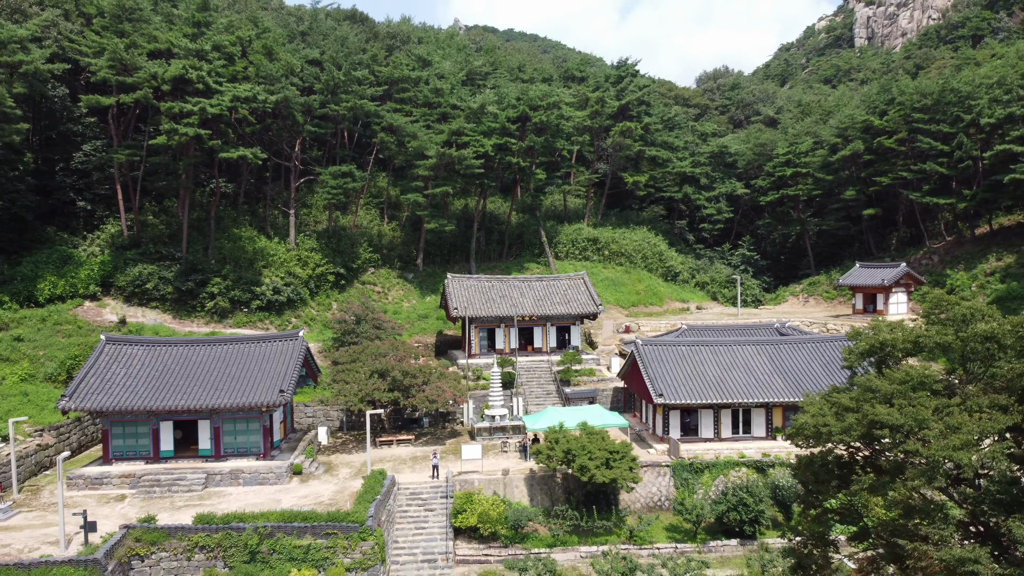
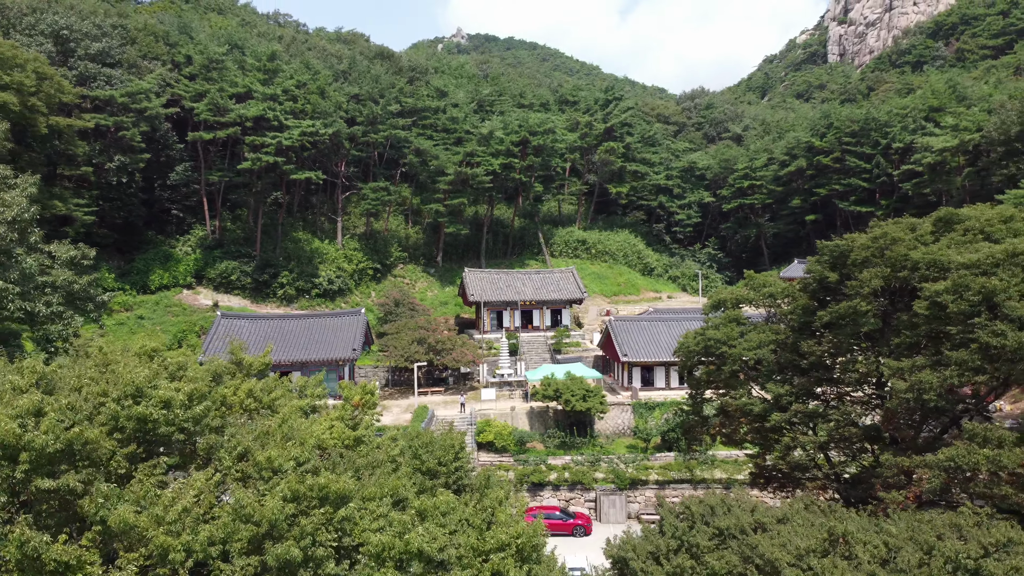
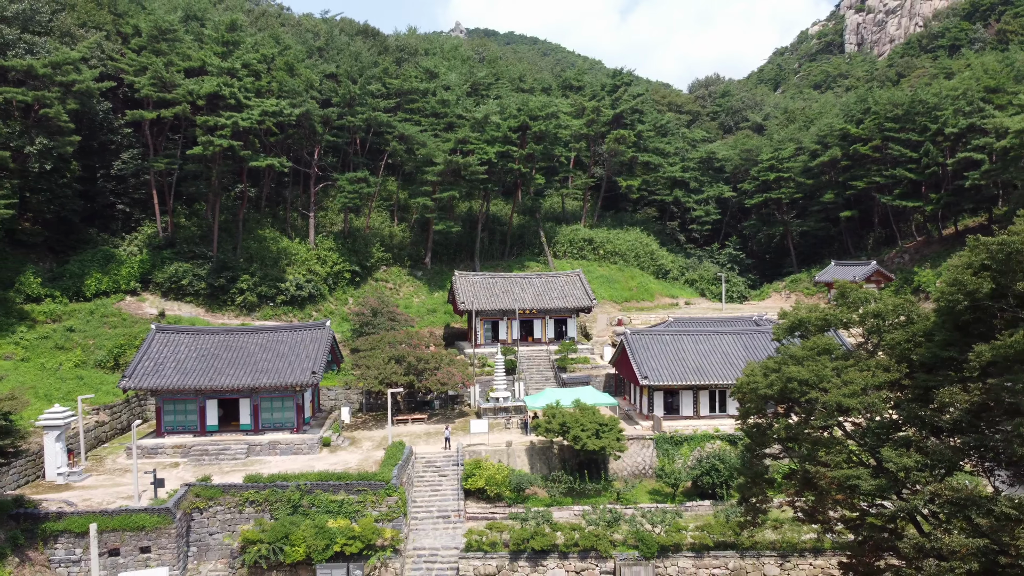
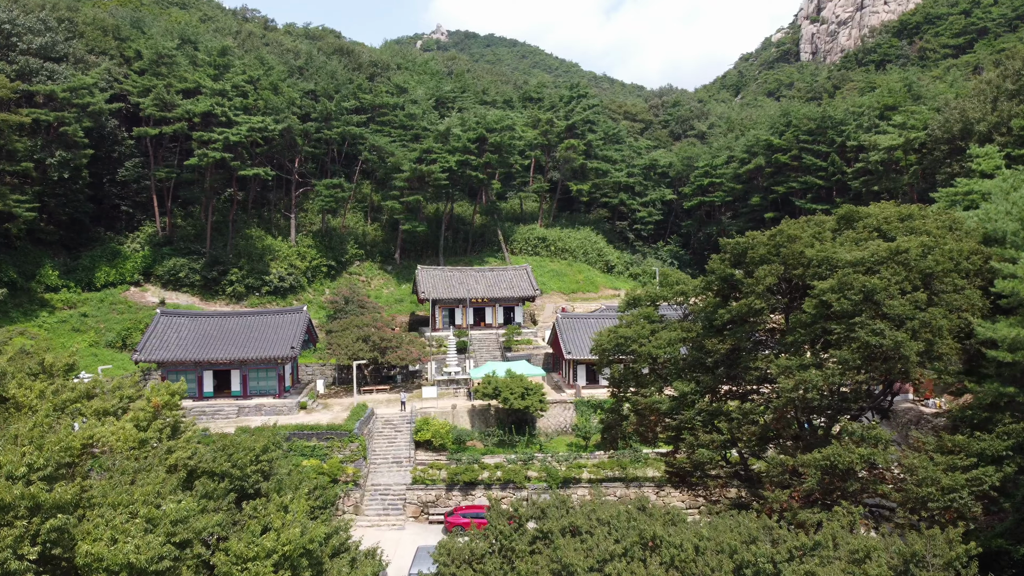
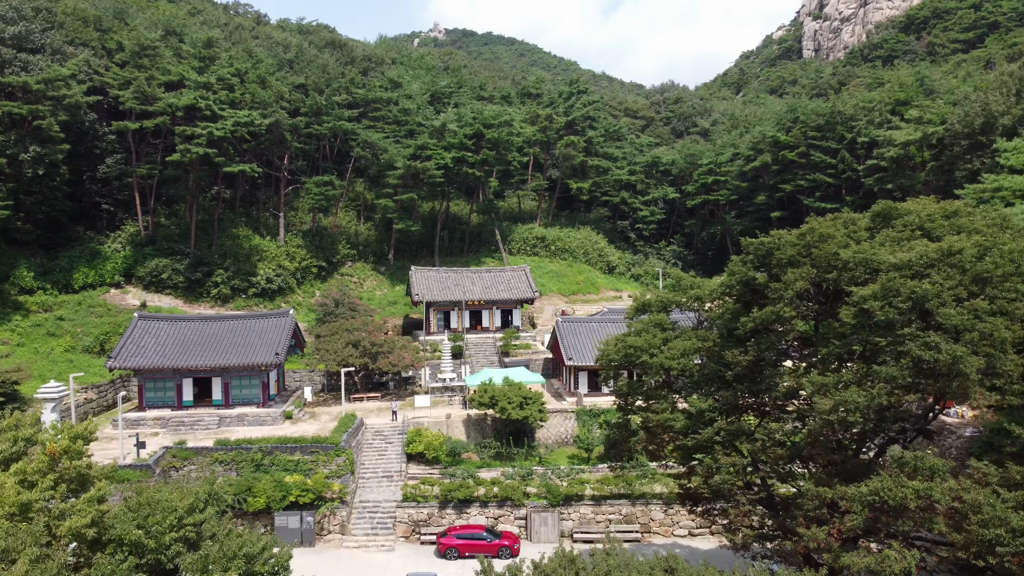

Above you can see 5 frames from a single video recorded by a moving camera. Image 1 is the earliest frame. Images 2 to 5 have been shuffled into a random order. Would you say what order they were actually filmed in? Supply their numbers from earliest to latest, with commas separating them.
3, 2, 4, 5
